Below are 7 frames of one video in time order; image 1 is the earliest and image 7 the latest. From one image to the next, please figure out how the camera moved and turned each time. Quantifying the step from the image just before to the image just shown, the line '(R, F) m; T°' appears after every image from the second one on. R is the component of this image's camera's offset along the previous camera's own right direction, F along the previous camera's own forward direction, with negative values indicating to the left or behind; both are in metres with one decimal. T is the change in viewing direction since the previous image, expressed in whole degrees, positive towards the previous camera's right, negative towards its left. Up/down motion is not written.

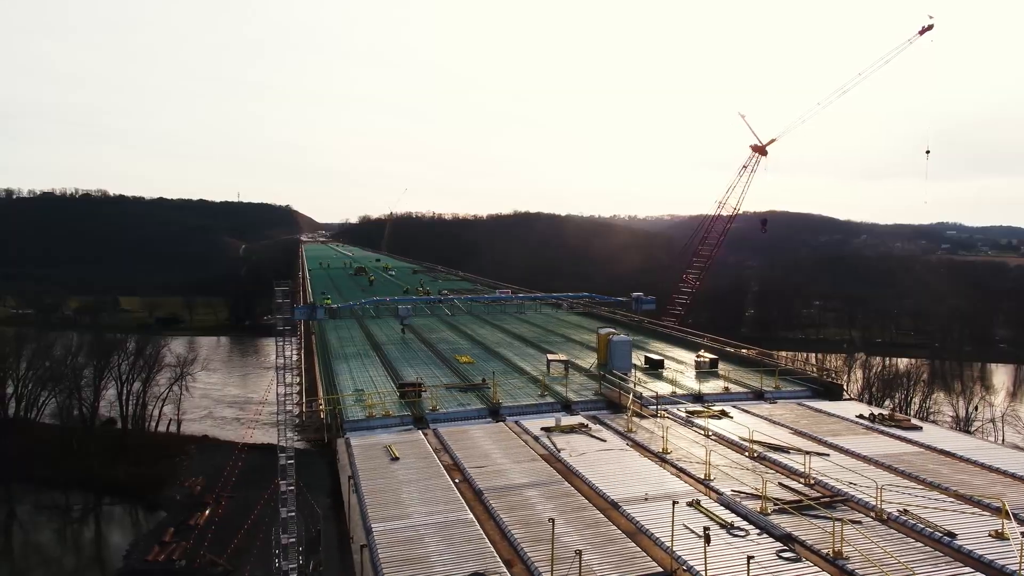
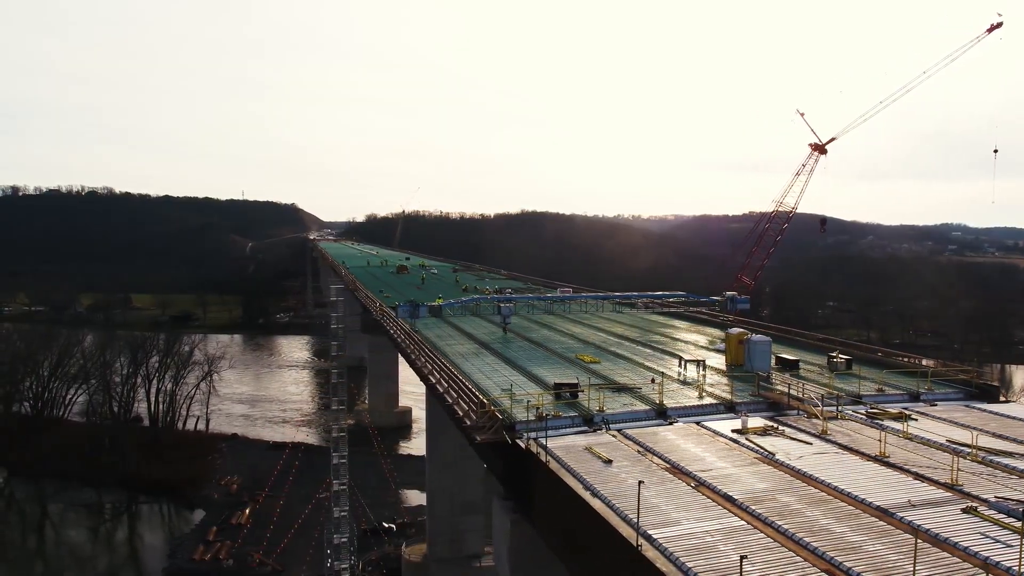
(-2.4, +0.2) m; -1°
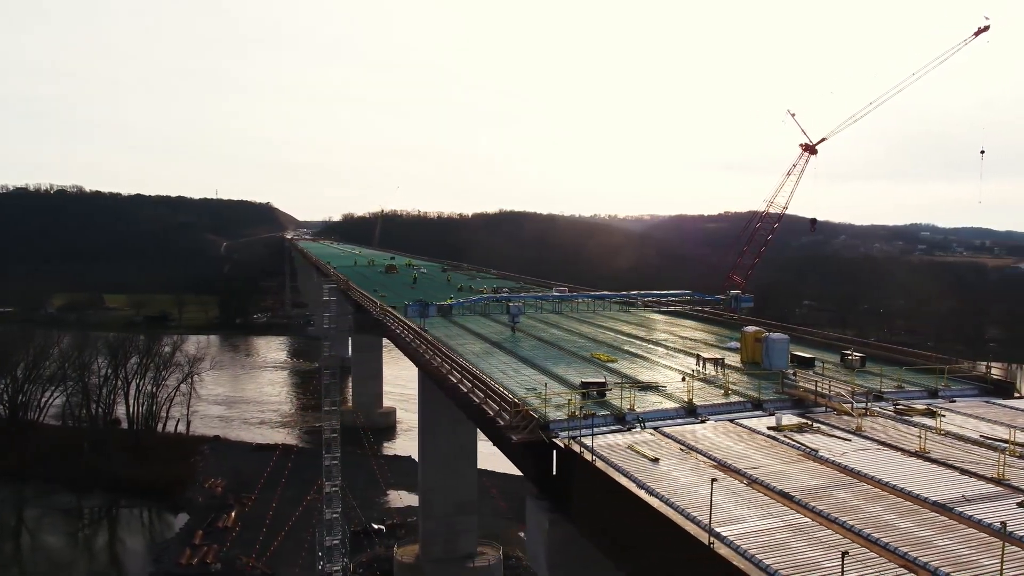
(-0.7, +0.1) m; +2°
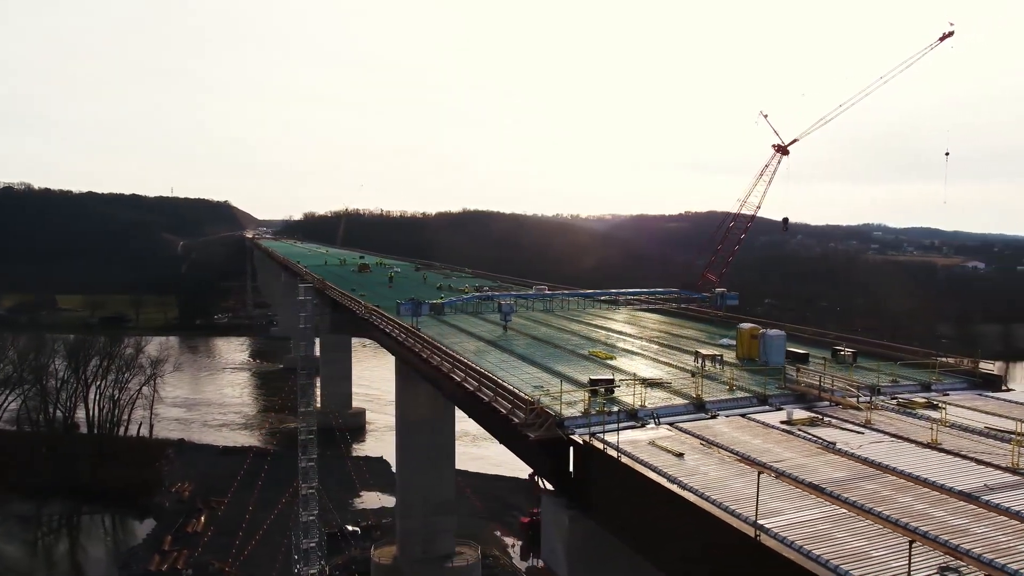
(-0.7, +0.1) m; +3°
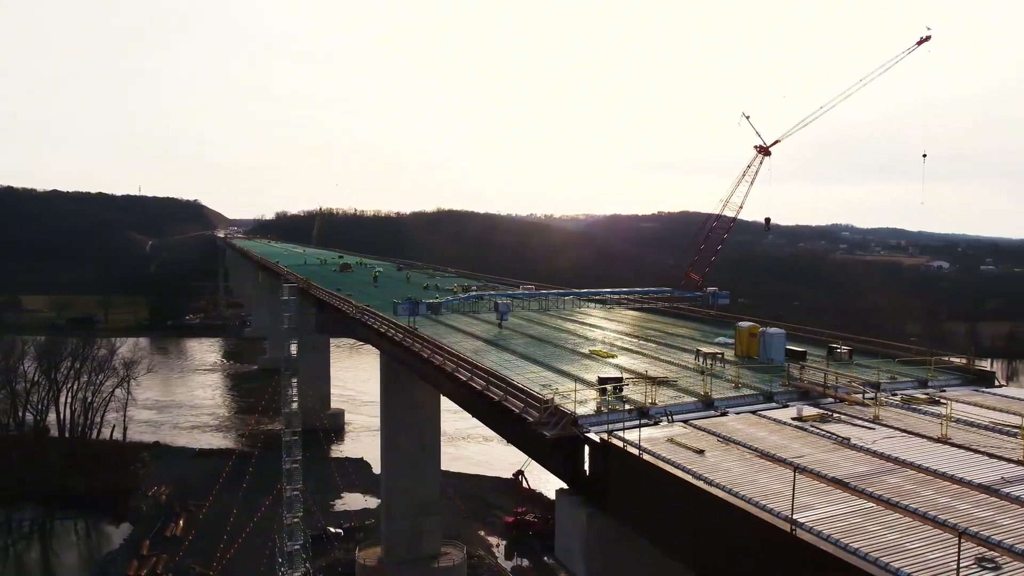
(-0.5, 0.0) m; +2°
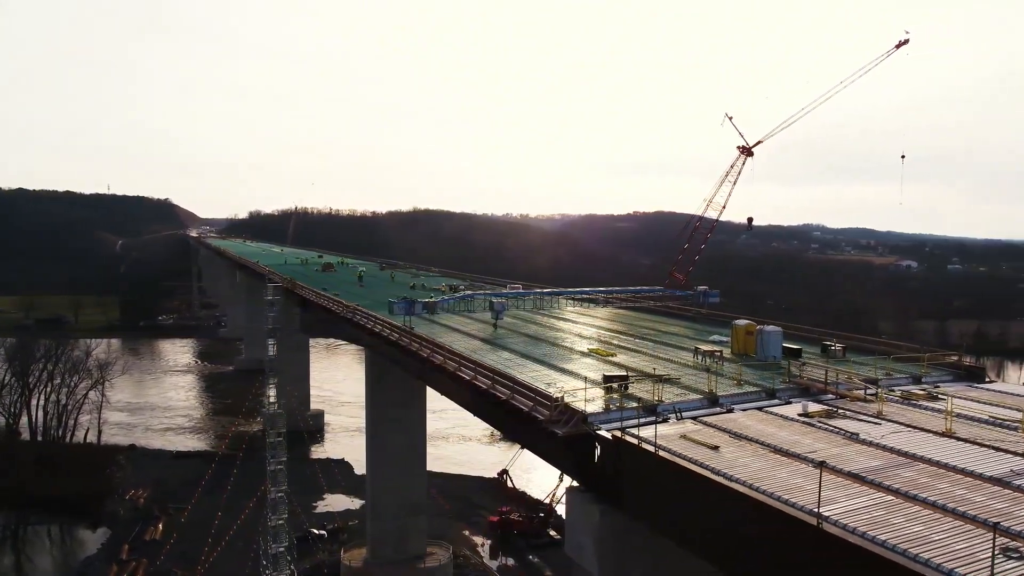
(-0.4, 0.0) m; +2°
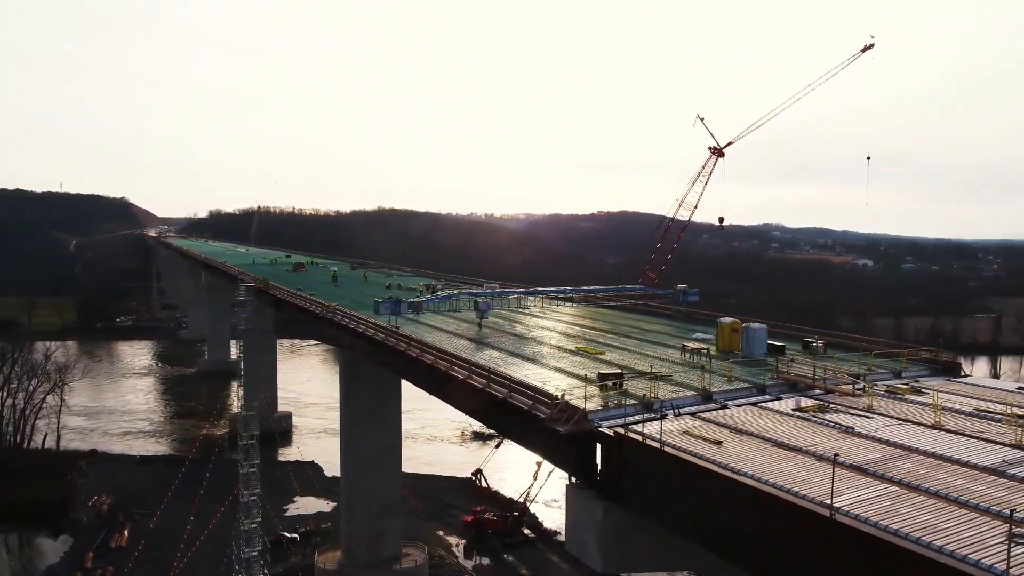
(-0.4, 0.0) m; +3°
